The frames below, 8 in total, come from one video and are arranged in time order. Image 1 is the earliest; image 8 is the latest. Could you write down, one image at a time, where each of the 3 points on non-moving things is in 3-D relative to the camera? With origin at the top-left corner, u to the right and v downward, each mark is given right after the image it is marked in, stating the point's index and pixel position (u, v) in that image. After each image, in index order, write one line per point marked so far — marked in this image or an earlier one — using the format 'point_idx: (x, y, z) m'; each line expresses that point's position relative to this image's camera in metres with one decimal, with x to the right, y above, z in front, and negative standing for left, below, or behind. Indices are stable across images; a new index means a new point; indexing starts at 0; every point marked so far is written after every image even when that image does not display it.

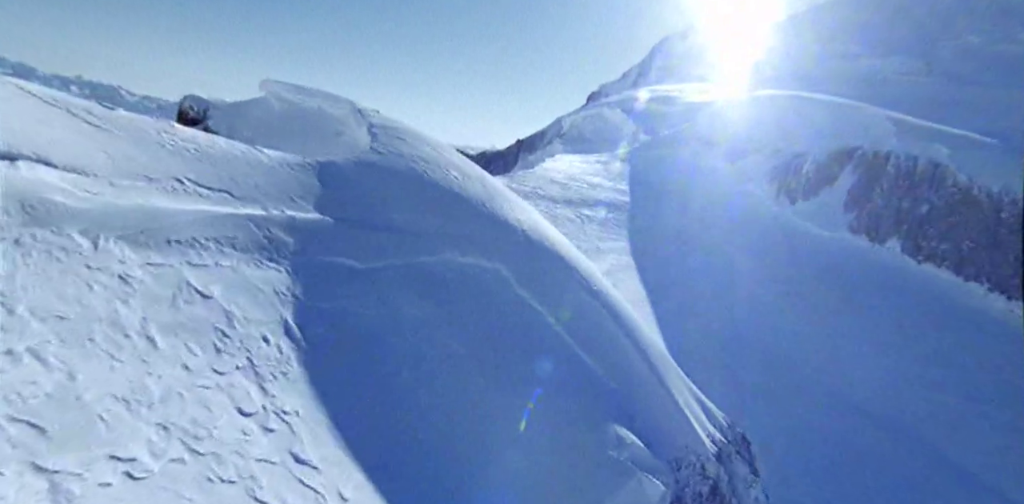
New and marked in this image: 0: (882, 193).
0: (+13.4, +2.0, +17.1) m
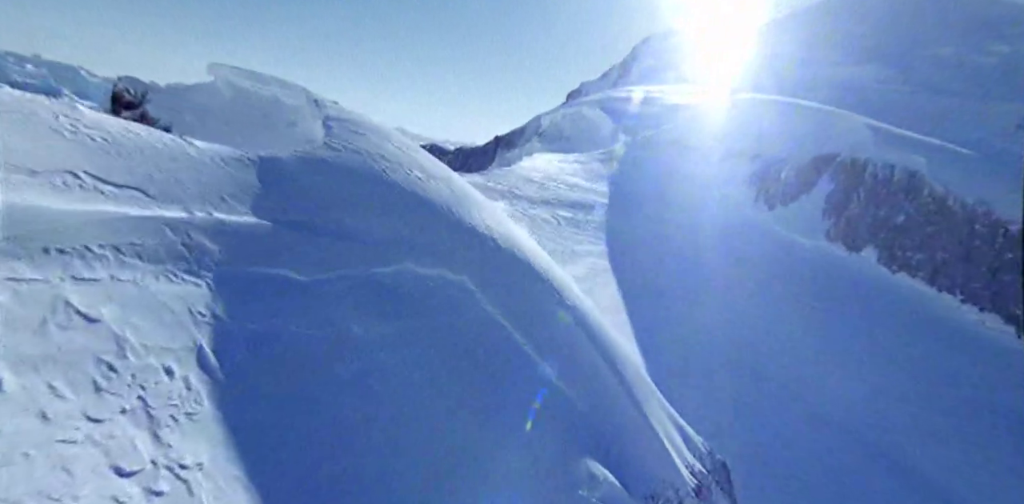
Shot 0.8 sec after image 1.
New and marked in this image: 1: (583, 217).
0: (+12.6, +1.7, +17.1) m
1: (+2.6, +1.3, +17.9) m
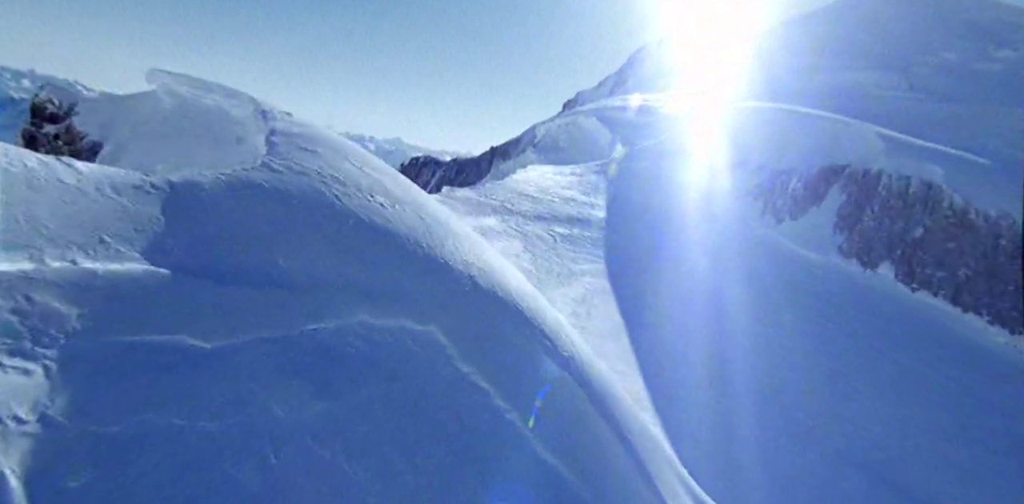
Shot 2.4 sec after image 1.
0: (+12.3, +1.2, +16.2) m
1: (+2.3, +0.7, +16.9) m
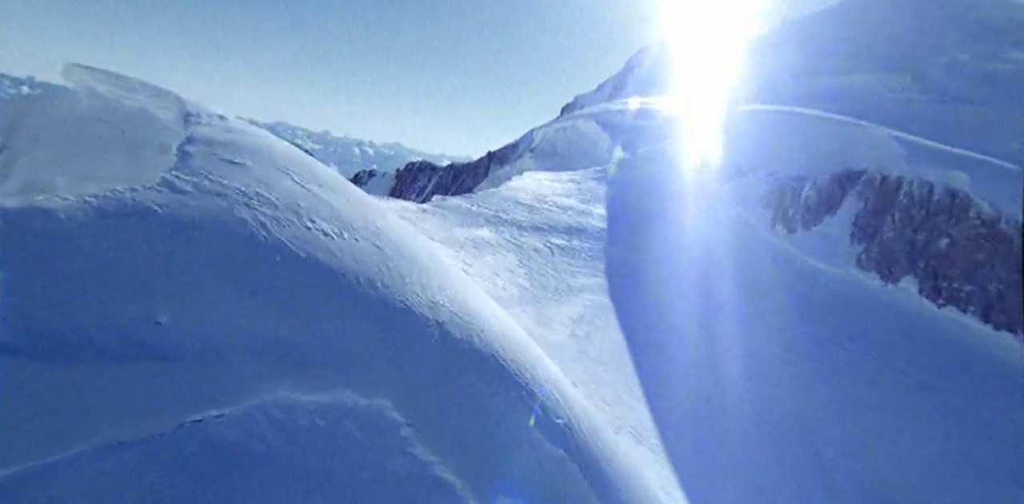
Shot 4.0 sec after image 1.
0: (+12.2, +0.8, +15.2) m
1: (+2.2, +0.3, +15.9) m
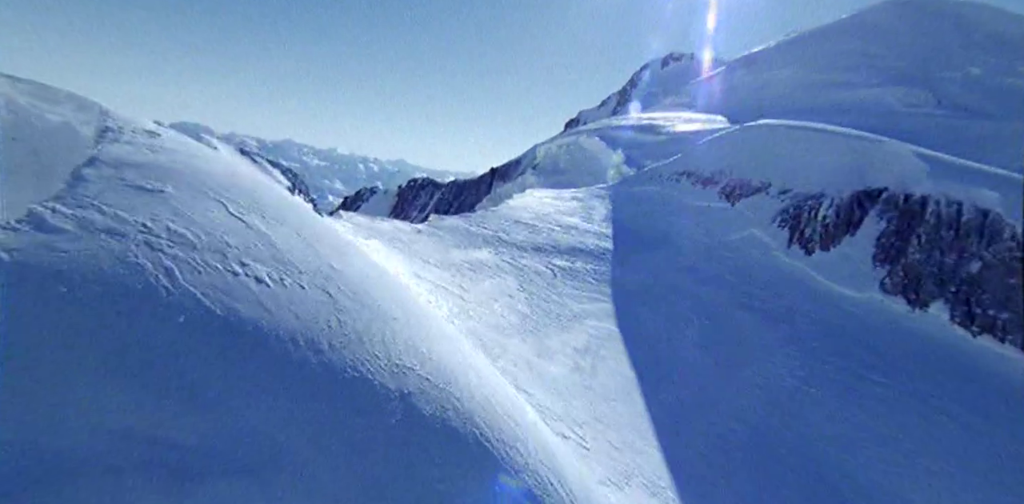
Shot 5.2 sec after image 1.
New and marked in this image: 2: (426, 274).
0: (+12.2, +0.2, +14.3) m
1: (+2.2, -0.4, +15.0) m
2: (-2.1, -0.5, +11.3) m
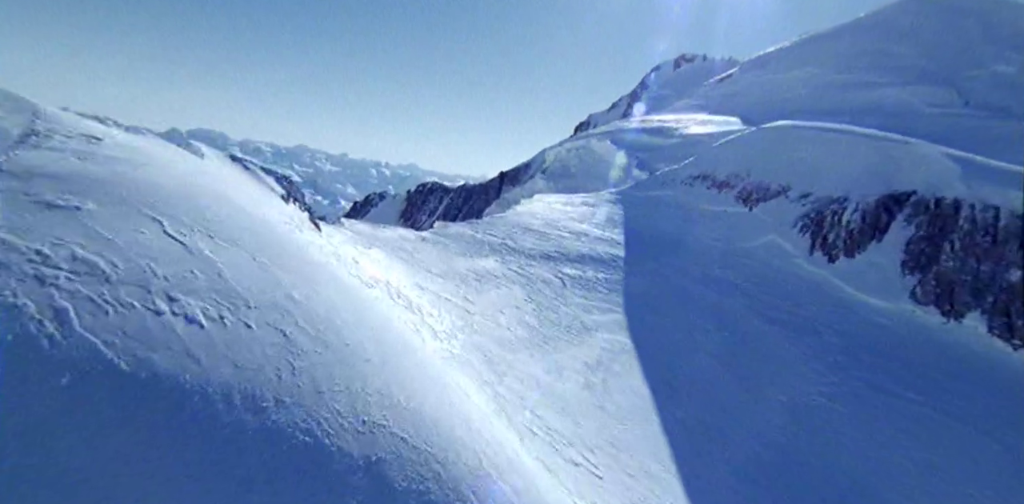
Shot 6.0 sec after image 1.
0: (+12.4, 0.0, +13.5) m
1: (+2.4, -0.6, +14.5) m
2: (-1.9, -0.7, +10.8) m
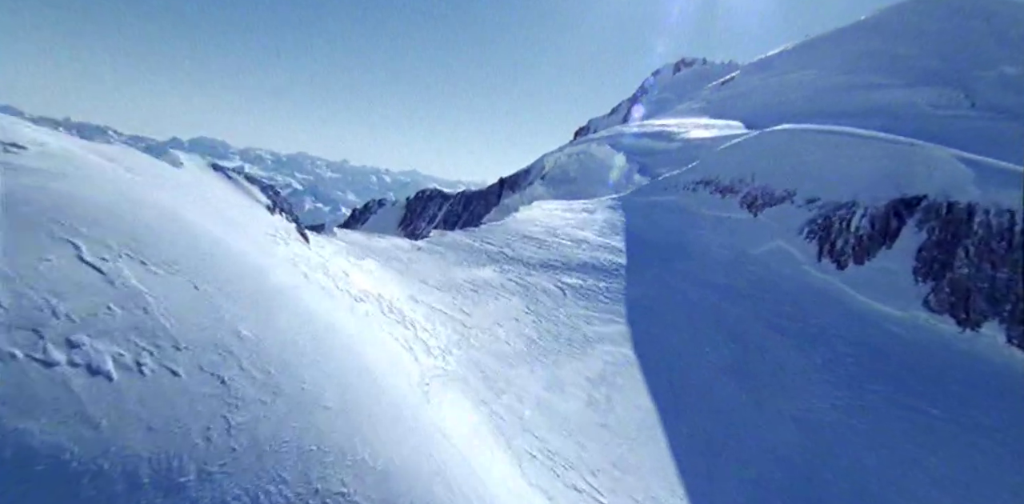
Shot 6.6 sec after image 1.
0: (+12.4, -0.2, +13.0) m
1: (+2.4, -0.9, +14.0) m
2: (-1.9, -1.0, +10.4) m
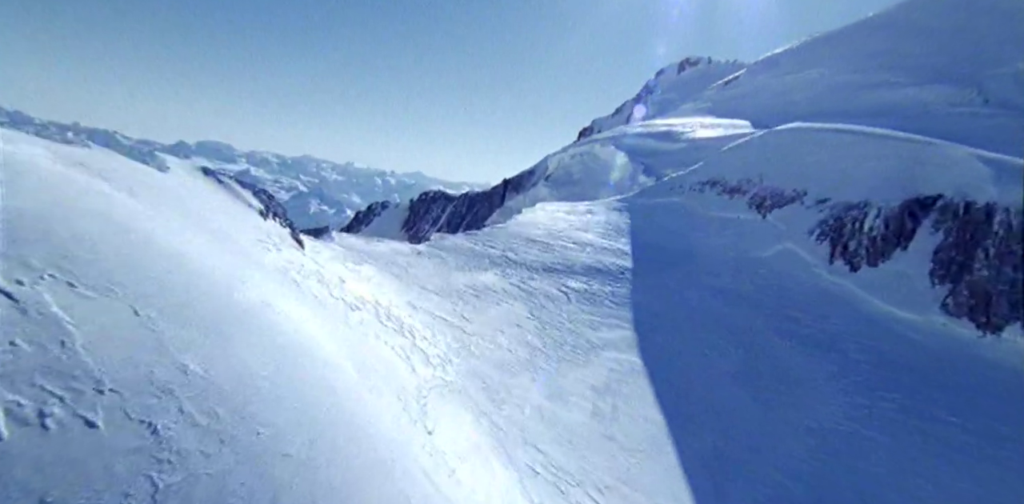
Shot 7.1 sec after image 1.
0: (+12.4, -0.2, +12.6) m
1: (+2.5, -1.0, +13.7) m
2: (-1.9, -1.1, +10.1) m
